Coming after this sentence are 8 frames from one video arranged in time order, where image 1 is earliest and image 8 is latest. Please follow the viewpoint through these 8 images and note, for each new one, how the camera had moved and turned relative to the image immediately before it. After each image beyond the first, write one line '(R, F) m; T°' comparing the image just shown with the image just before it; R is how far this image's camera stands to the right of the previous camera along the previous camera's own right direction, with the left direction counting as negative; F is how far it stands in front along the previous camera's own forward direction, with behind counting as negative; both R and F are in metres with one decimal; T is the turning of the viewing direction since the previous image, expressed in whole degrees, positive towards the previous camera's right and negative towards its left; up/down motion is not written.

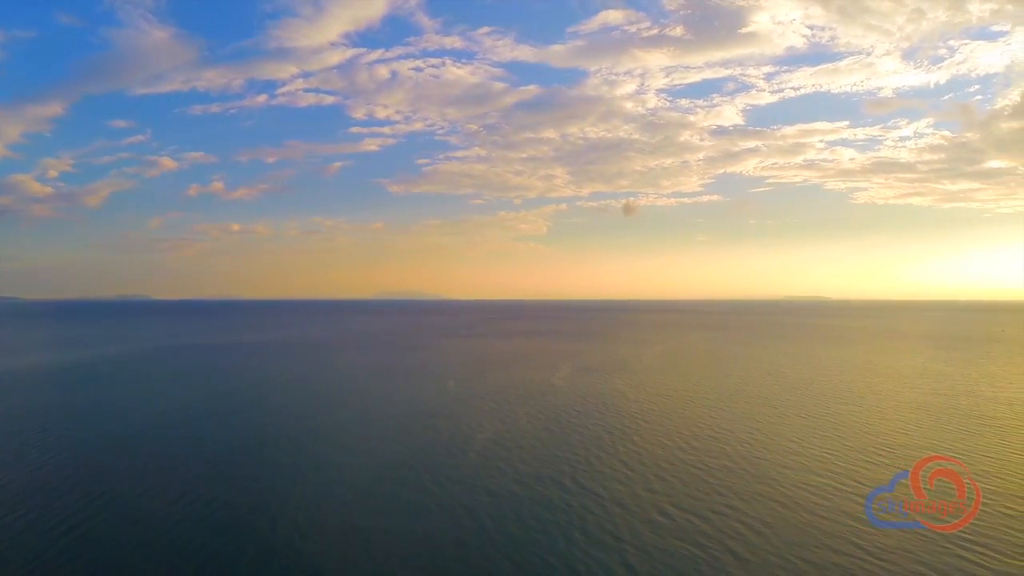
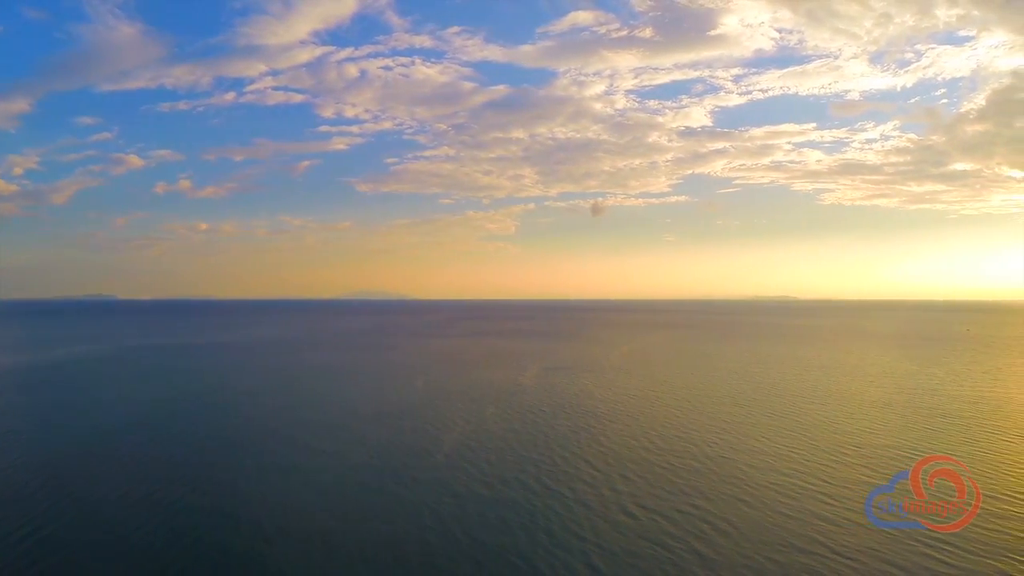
(+1.2, +0.1) m; +1°
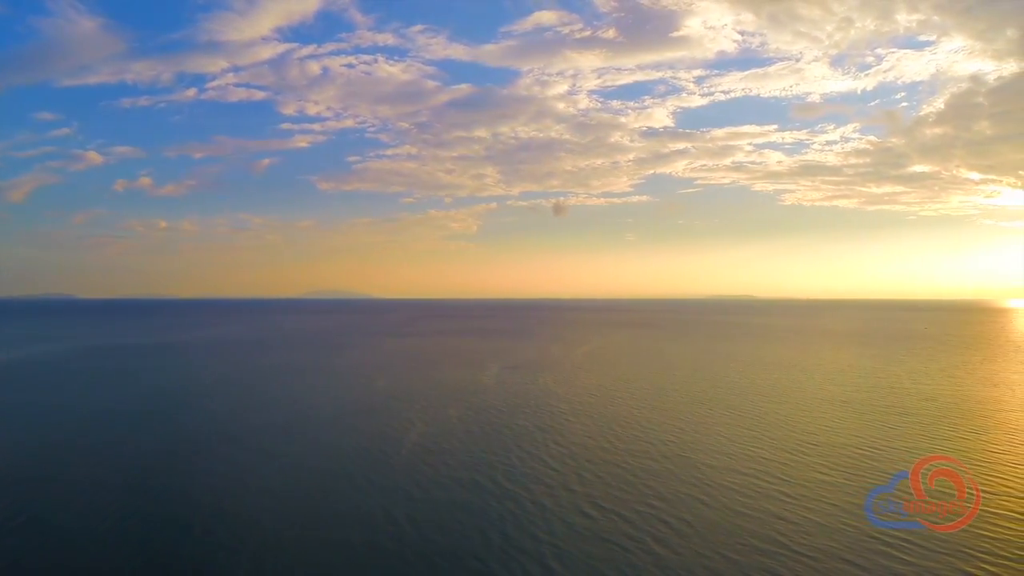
(+1.4, +0.2) m; +1°
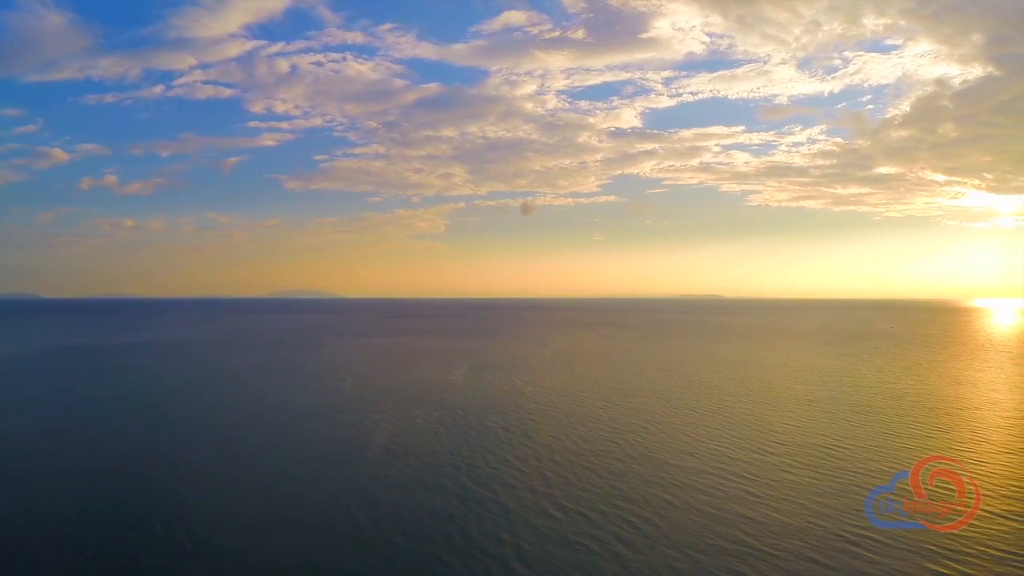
(+1.2, +0.1) m; +1°
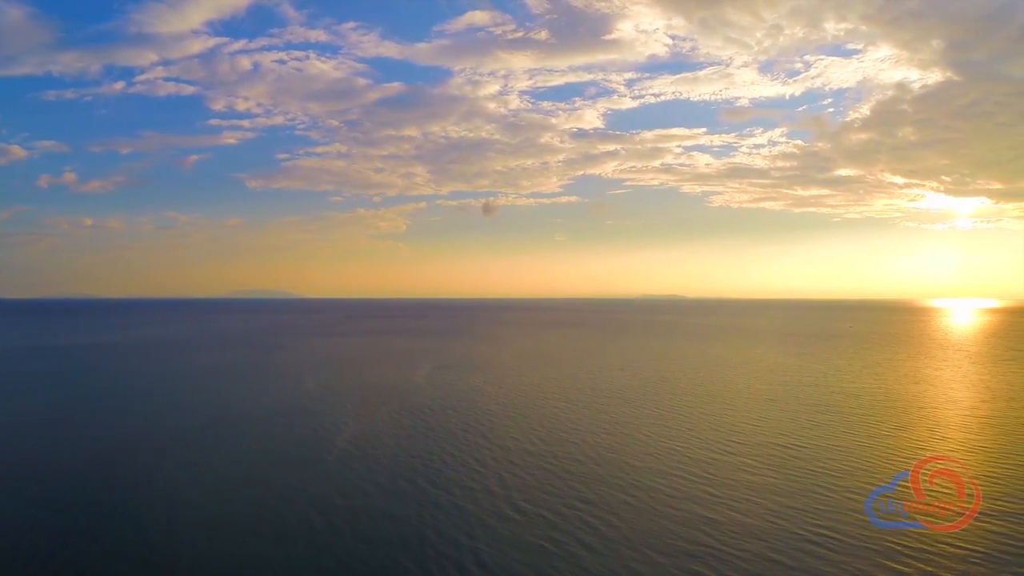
(+1.3, 0.0) m; +1°
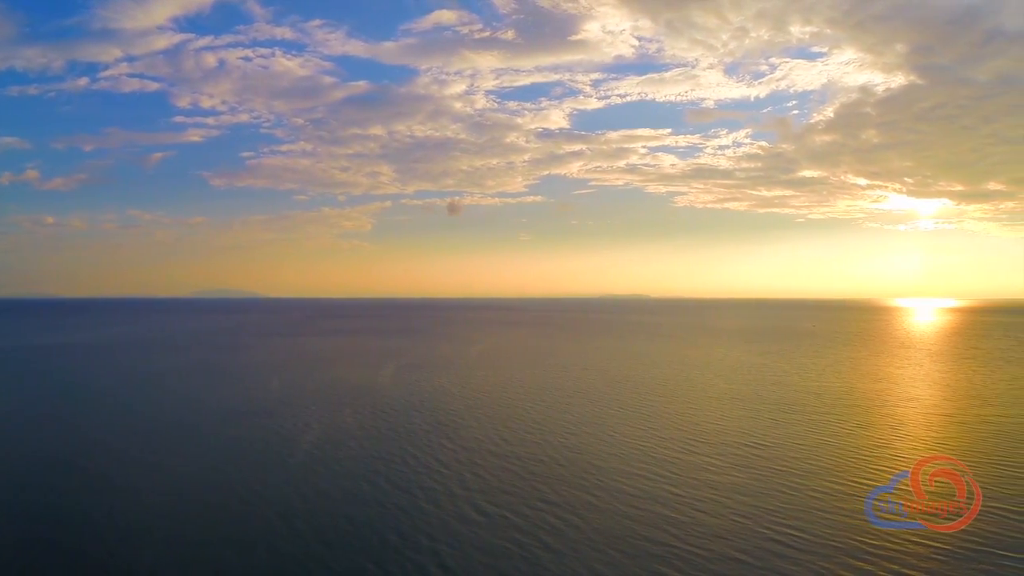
(+1.2, -0.1) m; +1°
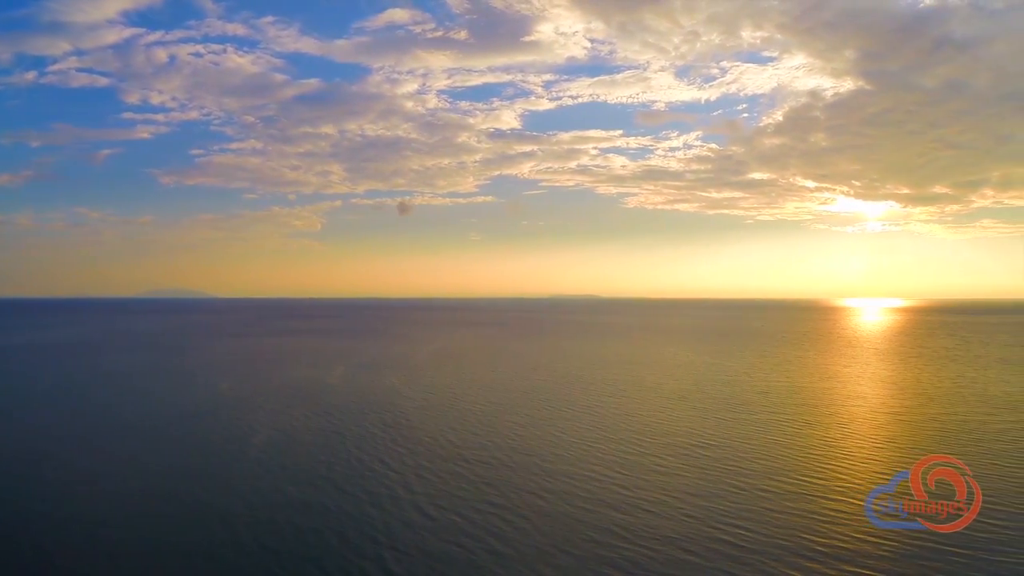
(+1.7, -0.3) m; +2°
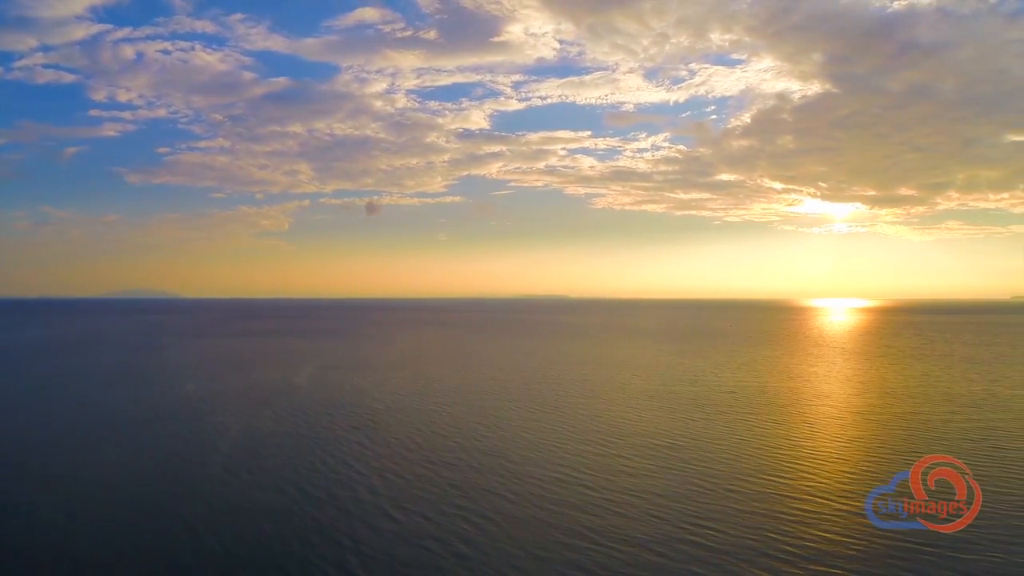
(+1.2, -0.3) m; +1°
